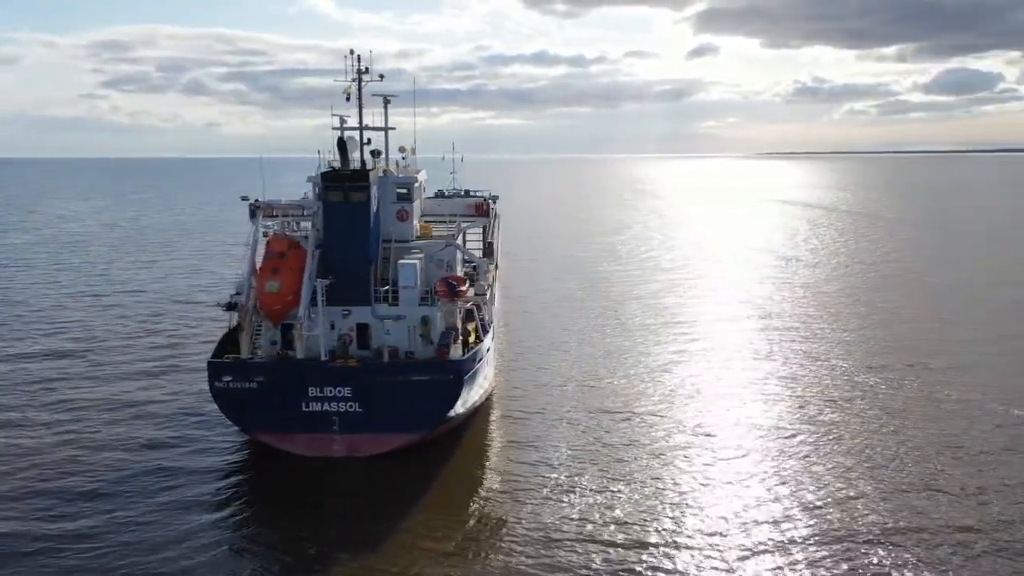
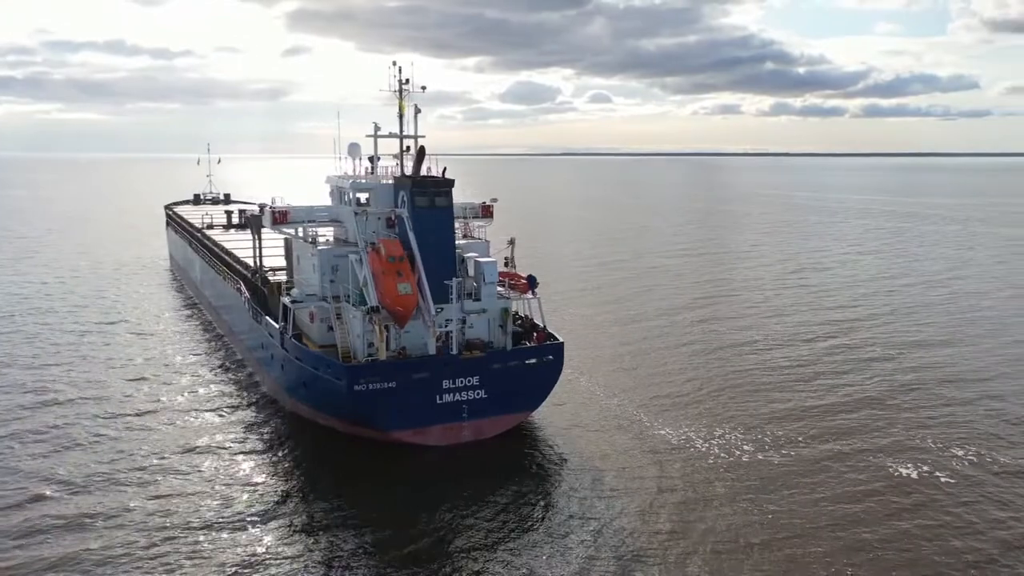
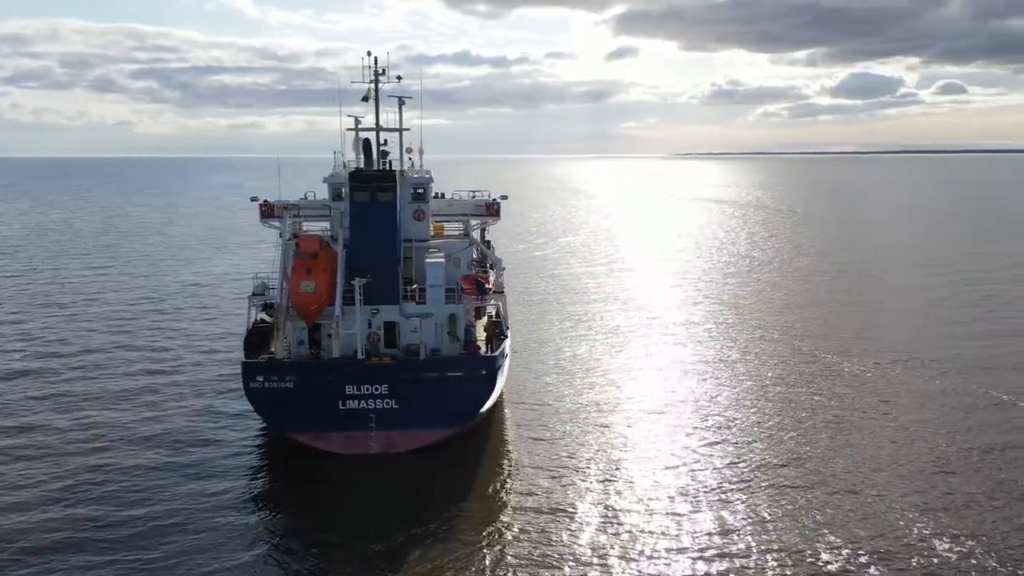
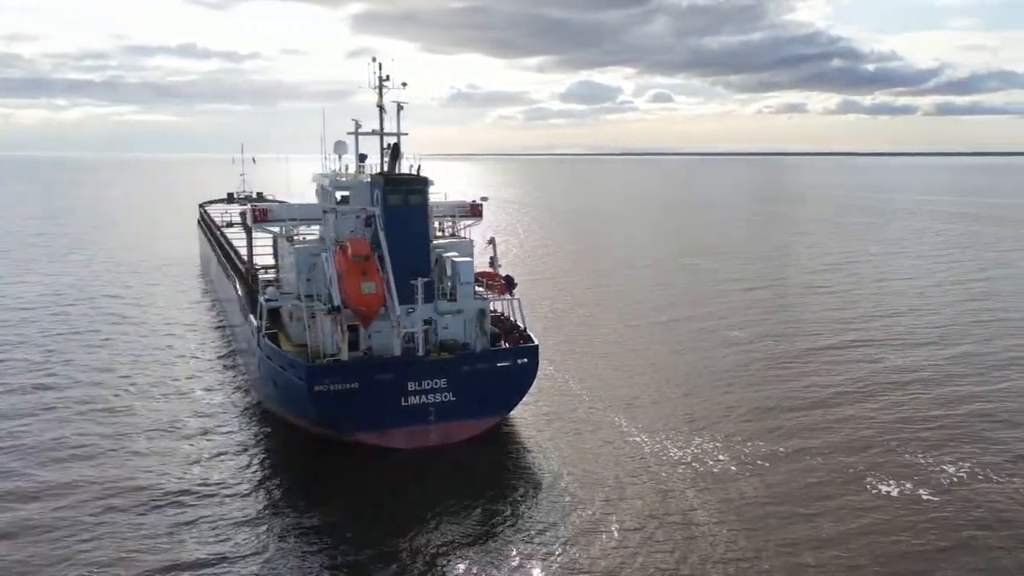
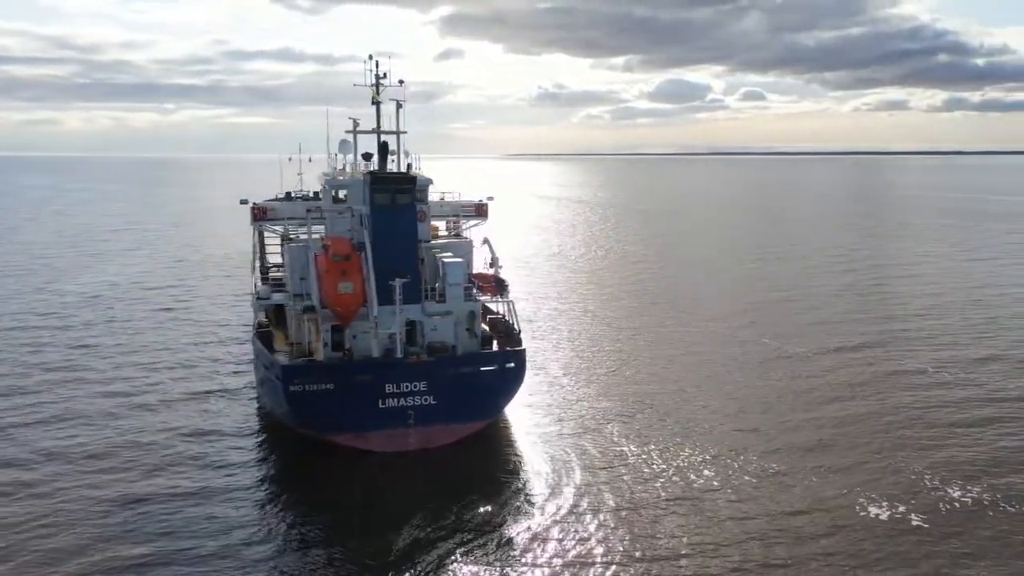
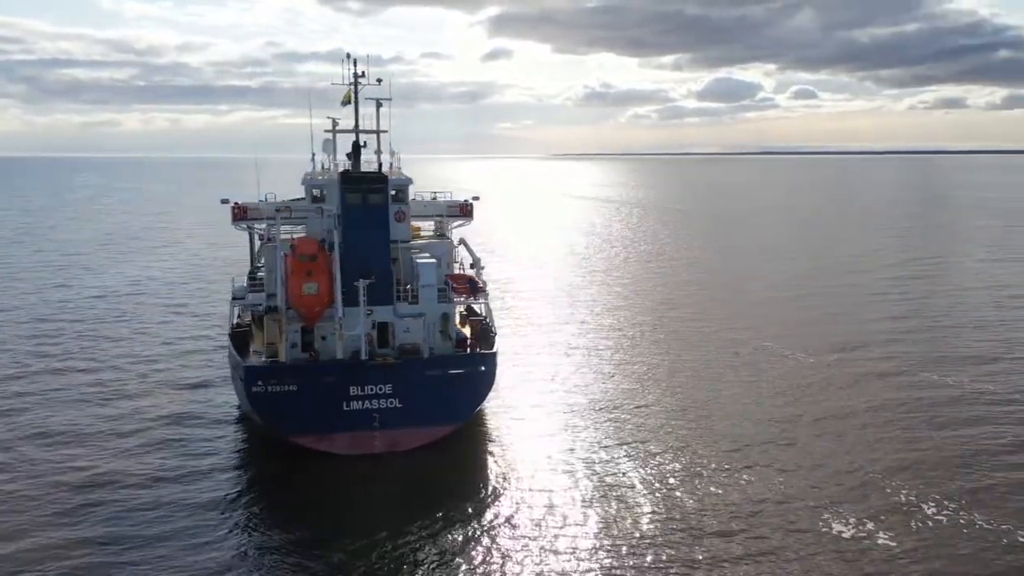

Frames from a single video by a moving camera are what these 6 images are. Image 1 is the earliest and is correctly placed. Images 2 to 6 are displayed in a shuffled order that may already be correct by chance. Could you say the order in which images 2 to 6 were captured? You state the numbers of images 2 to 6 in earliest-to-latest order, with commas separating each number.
3, 6, 5, 4, 2
